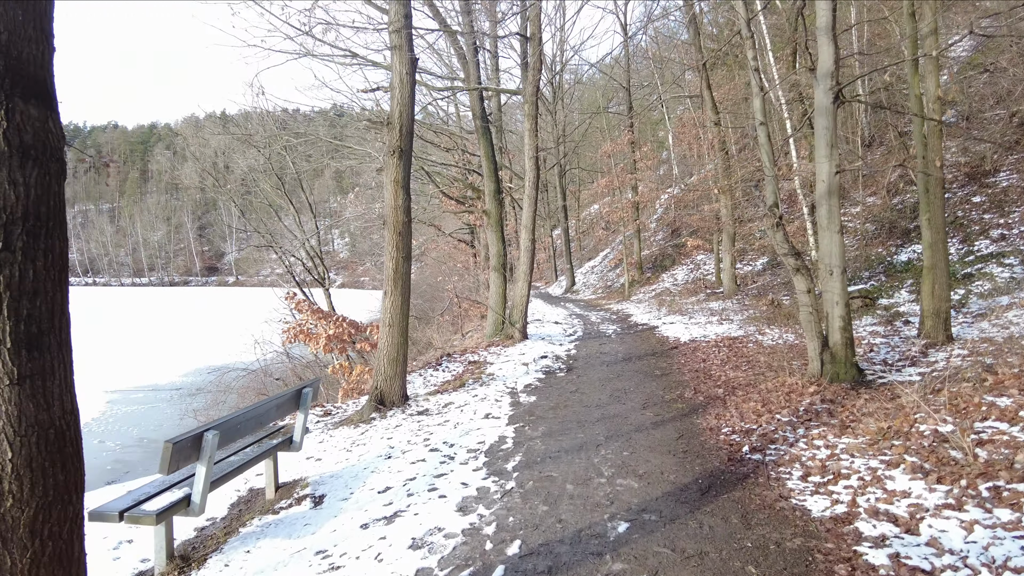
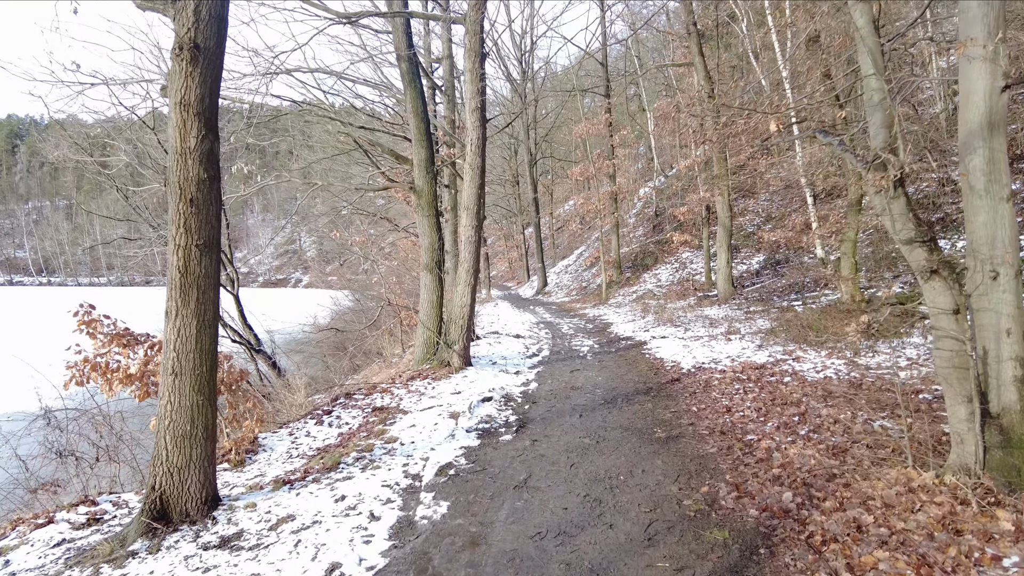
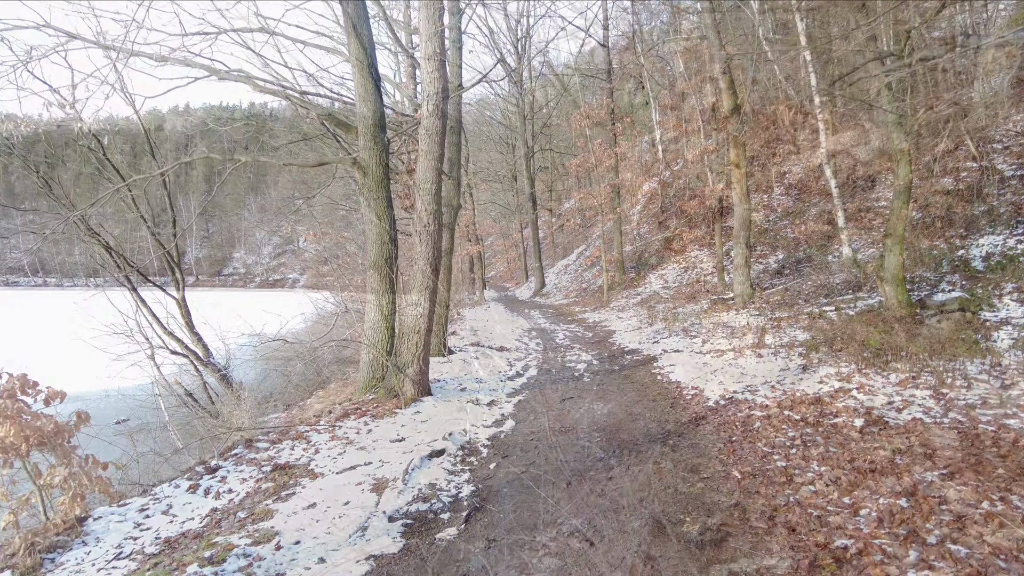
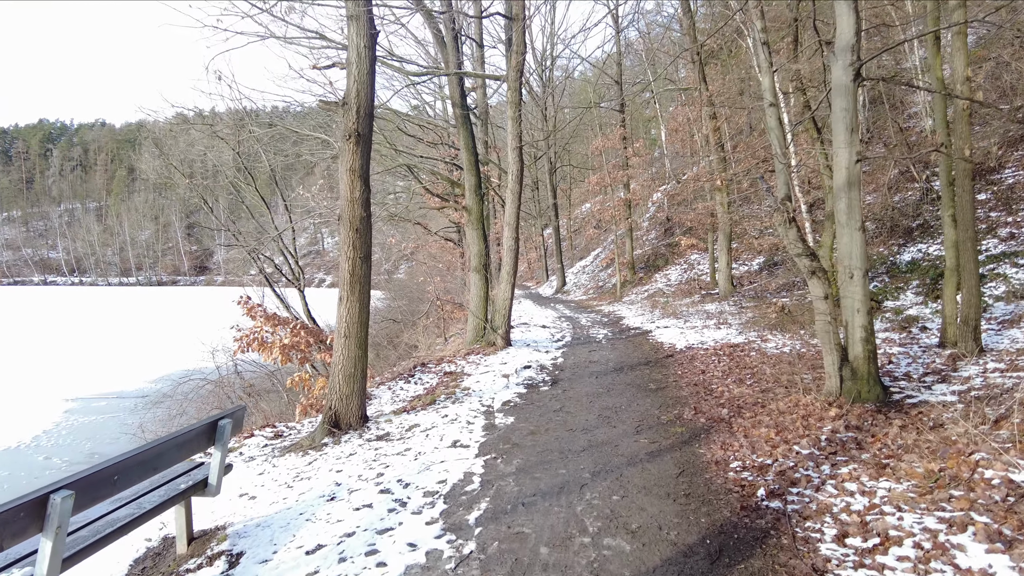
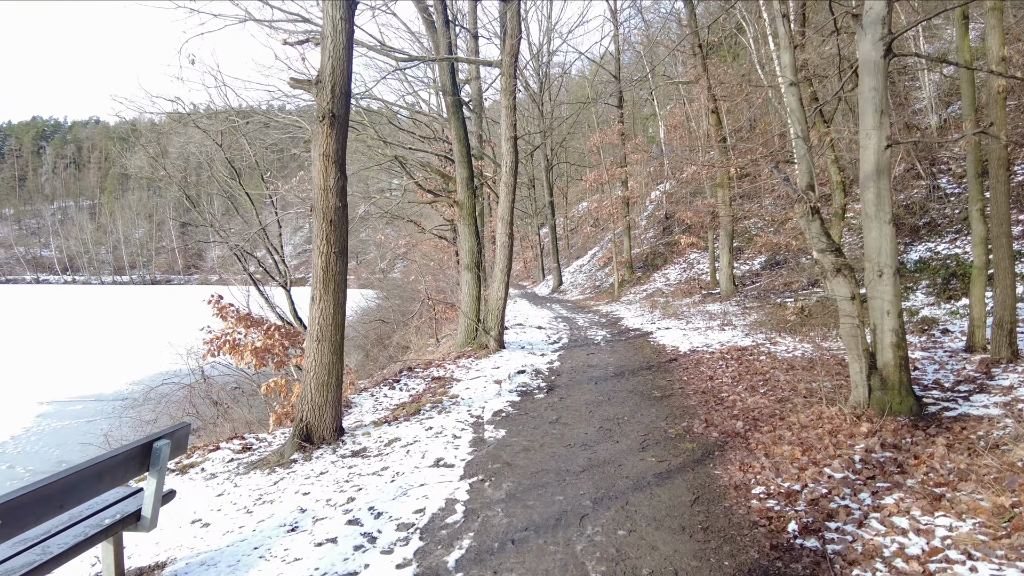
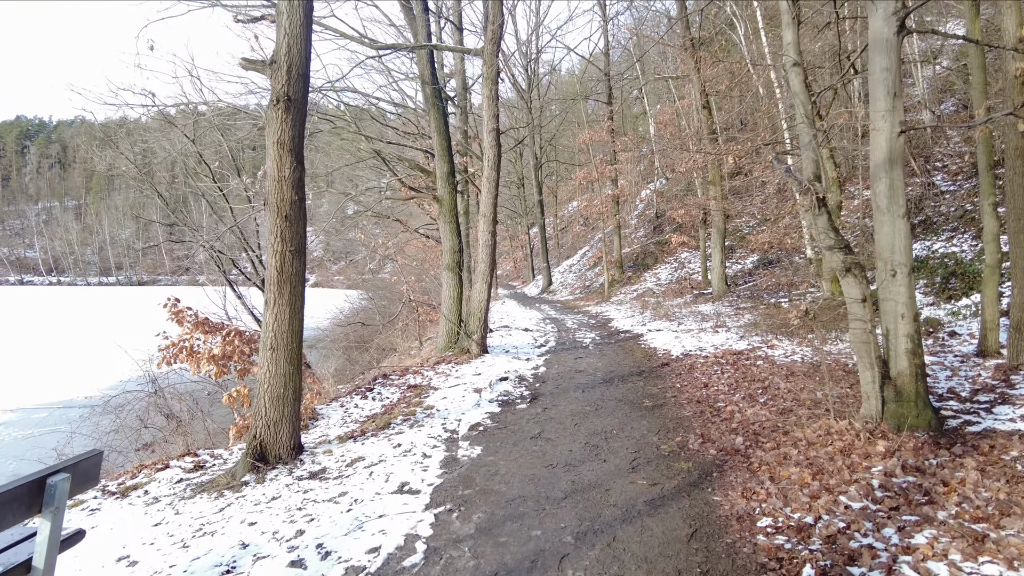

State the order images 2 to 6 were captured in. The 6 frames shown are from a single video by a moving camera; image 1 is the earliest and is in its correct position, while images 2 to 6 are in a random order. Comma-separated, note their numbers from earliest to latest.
4, 5, 6, 2, 3
